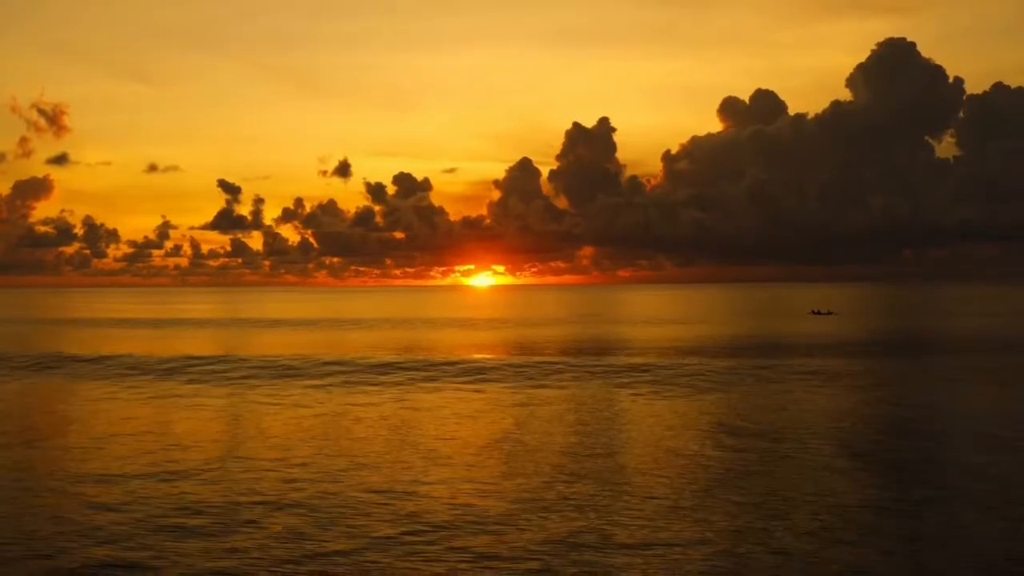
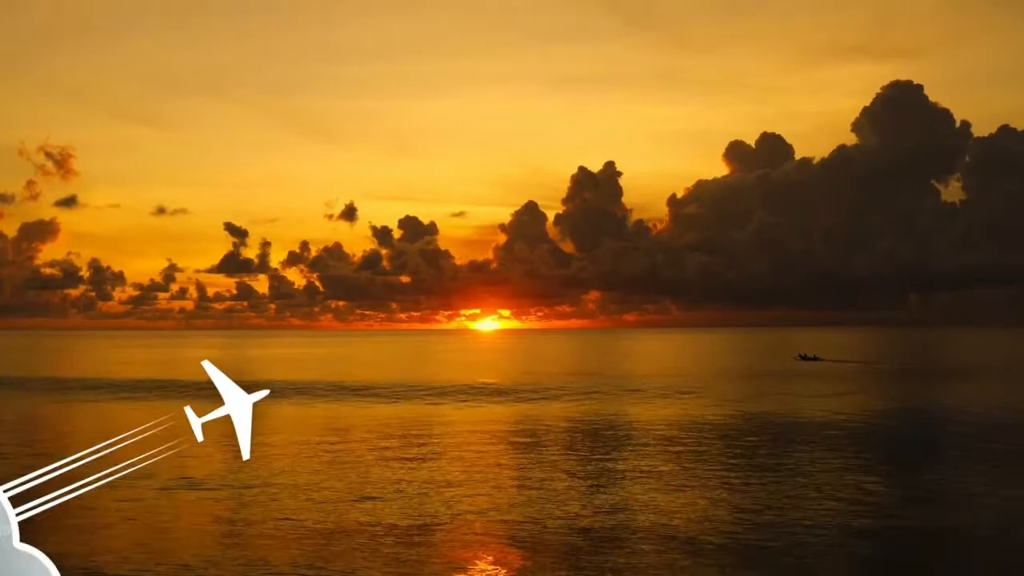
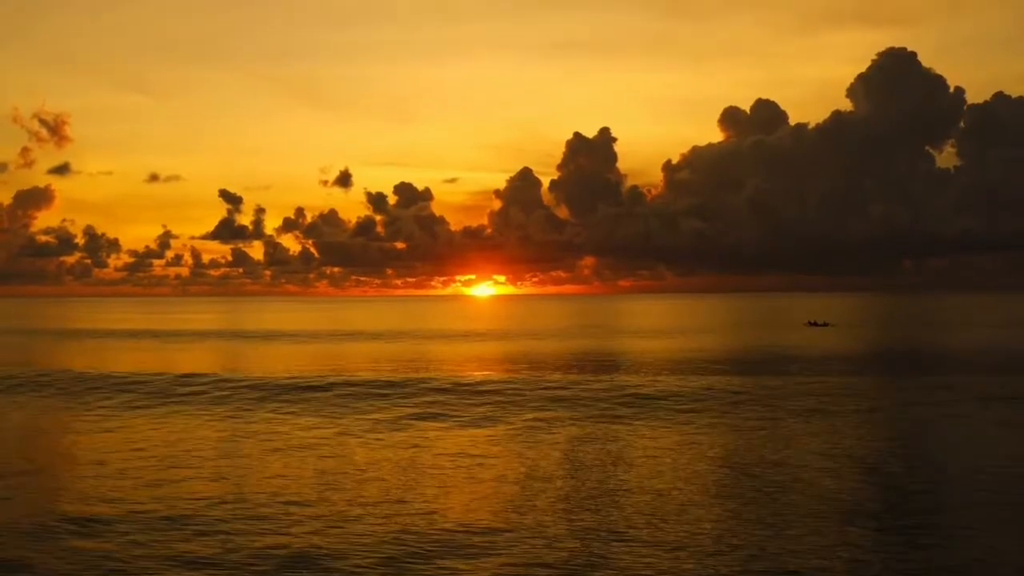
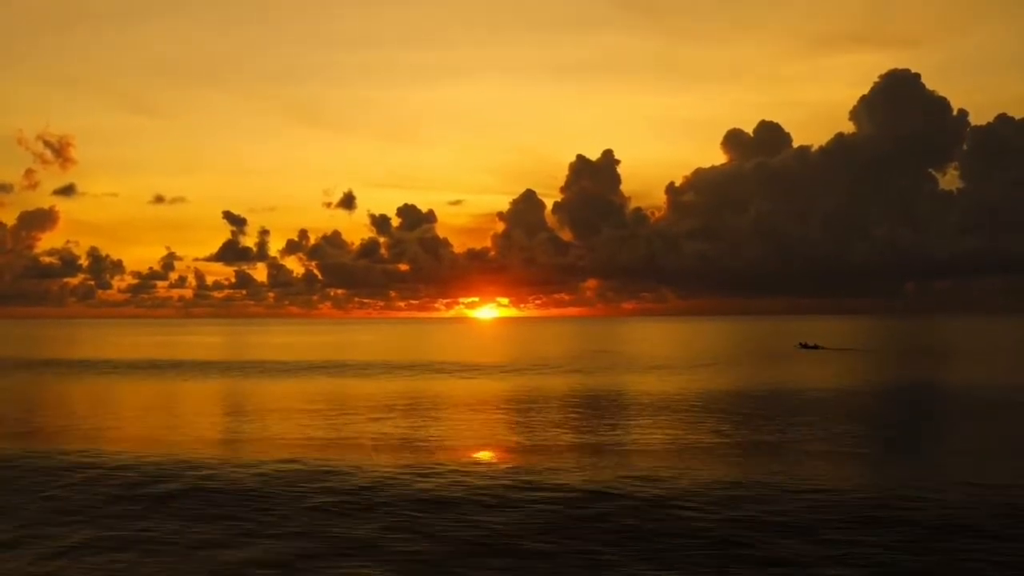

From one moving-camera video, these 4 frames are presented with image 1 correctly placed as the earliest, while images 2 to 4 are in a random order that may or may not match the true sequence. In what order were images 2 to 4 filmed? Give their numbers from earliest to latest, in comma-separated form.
3, 4, 2
